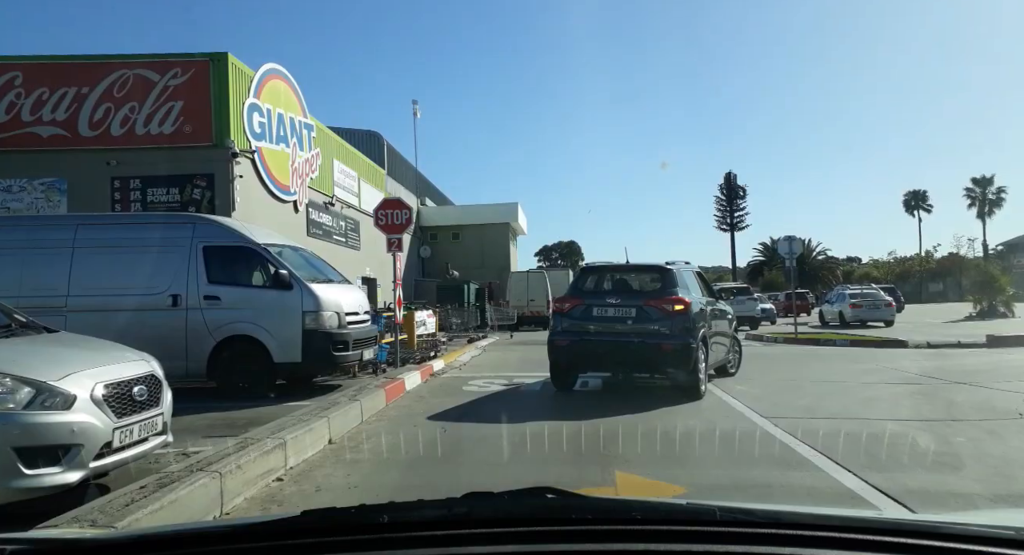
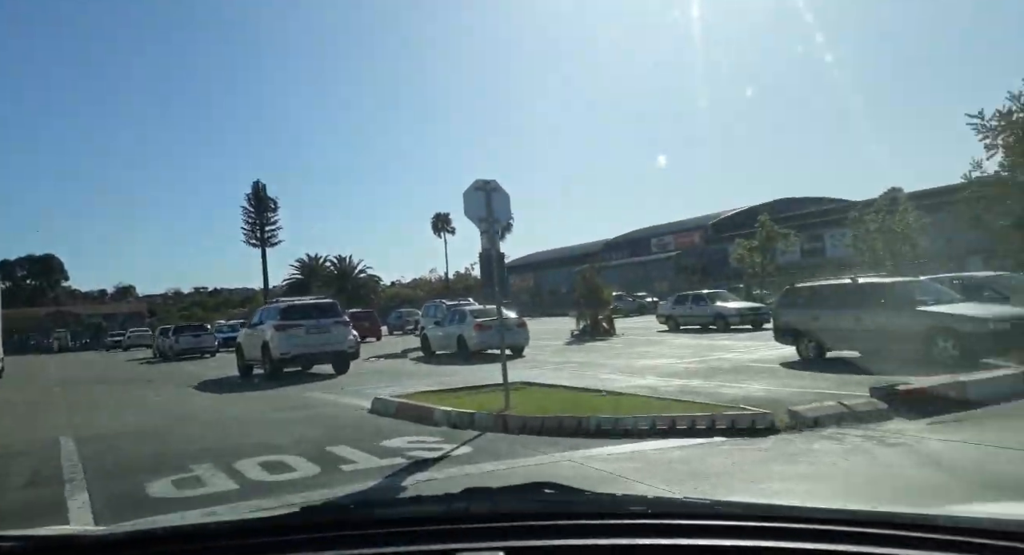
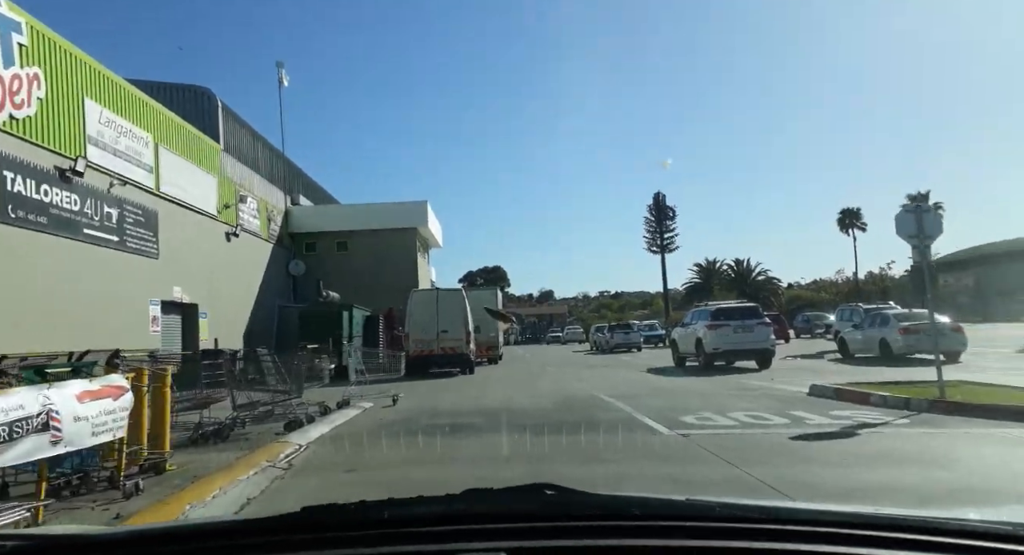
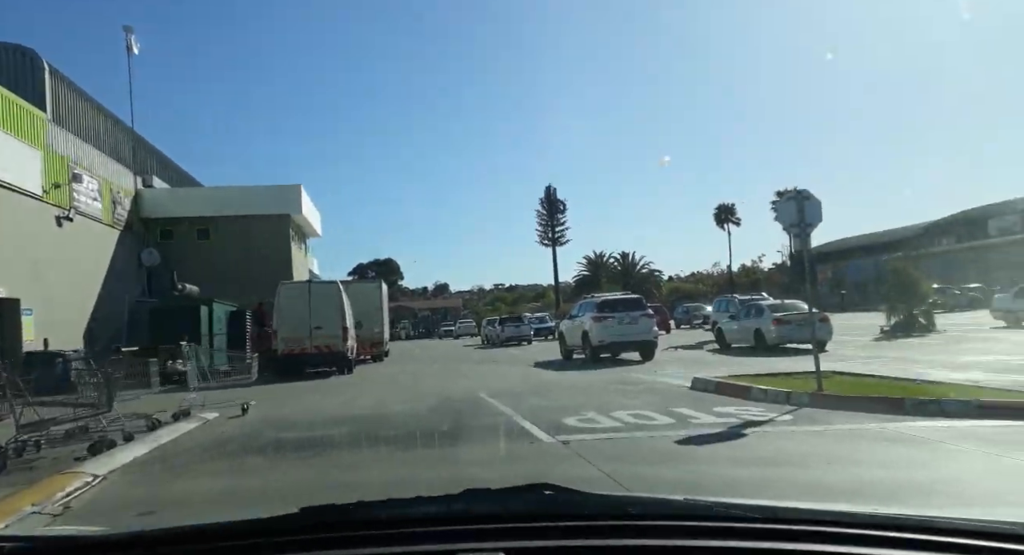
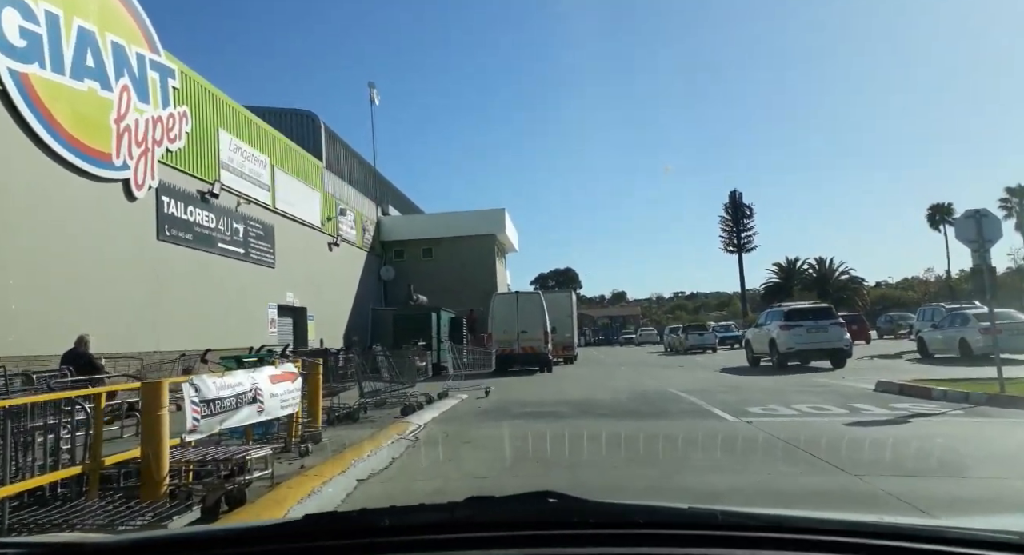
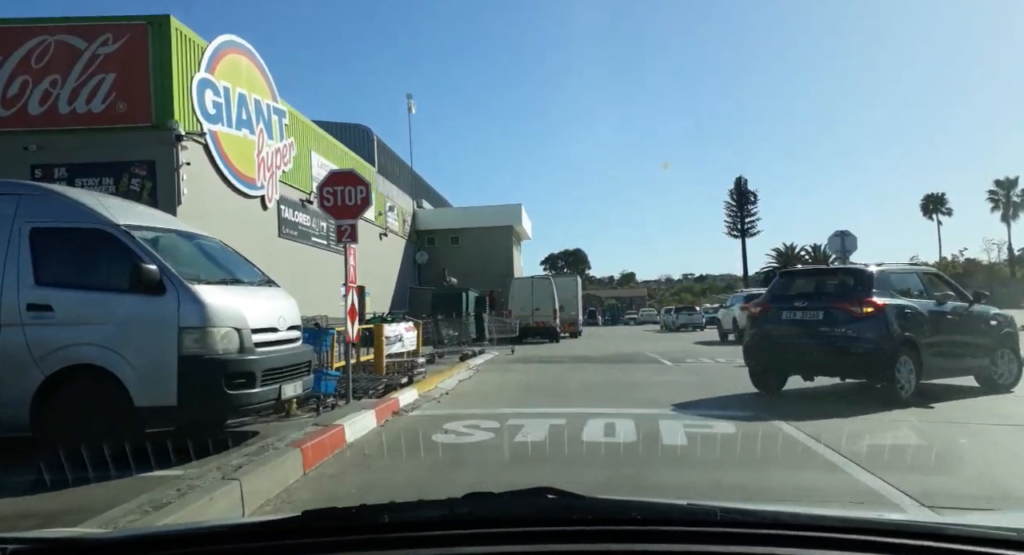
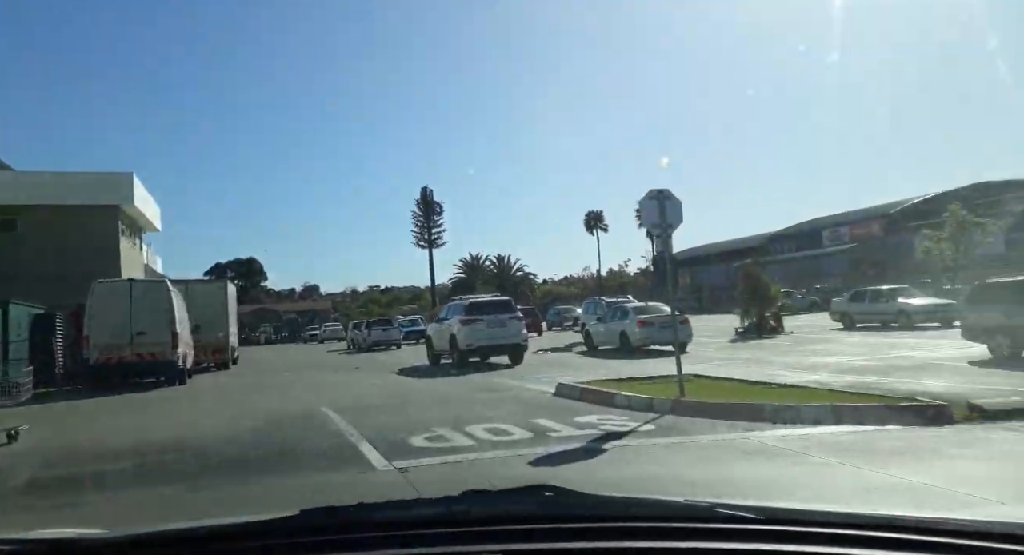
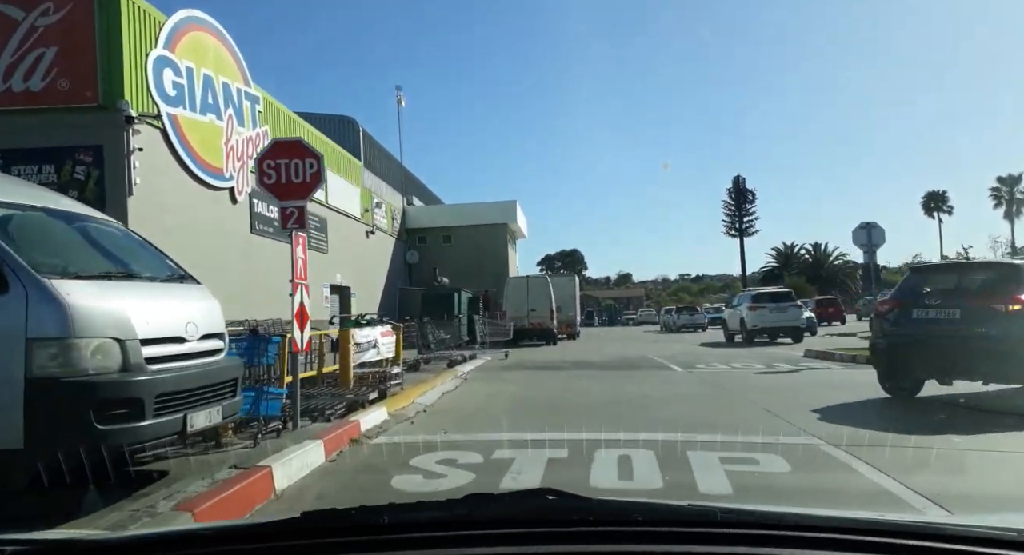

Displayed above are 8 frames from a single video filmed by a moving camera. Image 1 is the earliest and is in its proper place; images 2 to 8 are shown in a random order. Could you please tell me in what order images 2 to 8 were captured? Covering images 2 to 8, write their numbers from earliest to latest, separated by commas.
6, 8, 5, 3, 4, 7, 2
